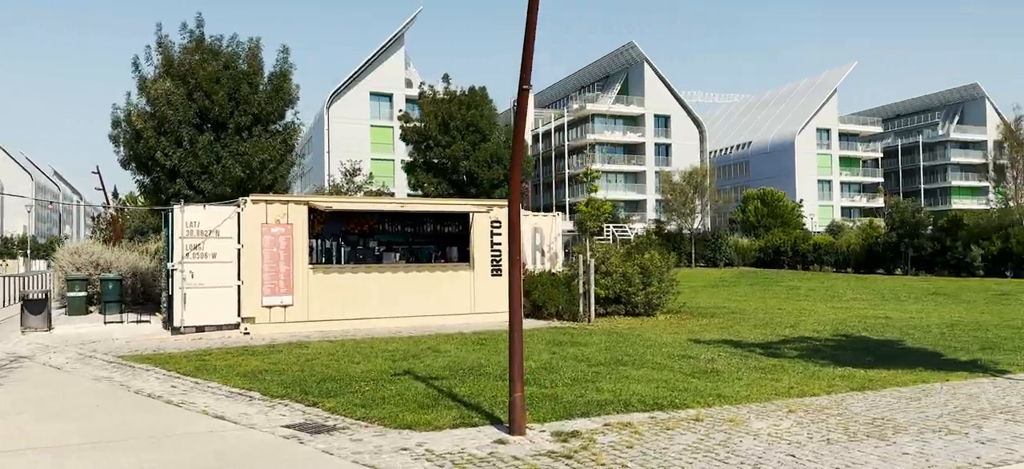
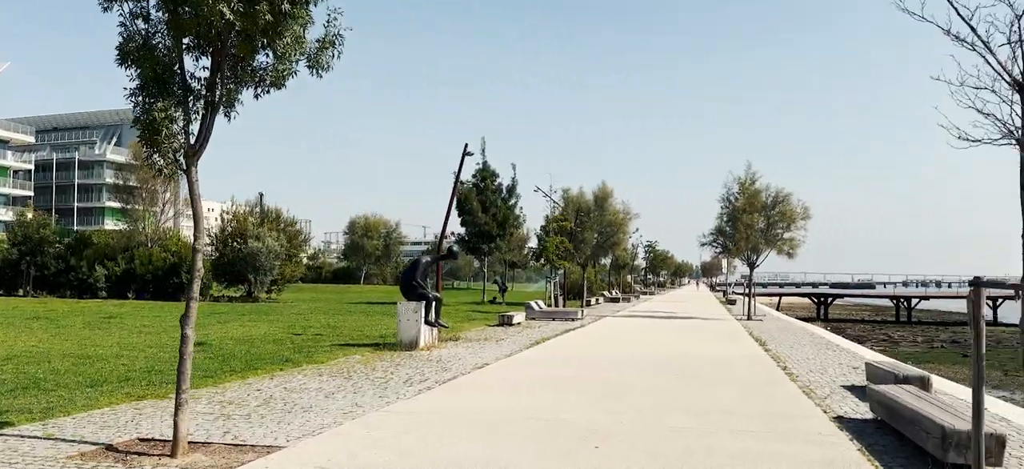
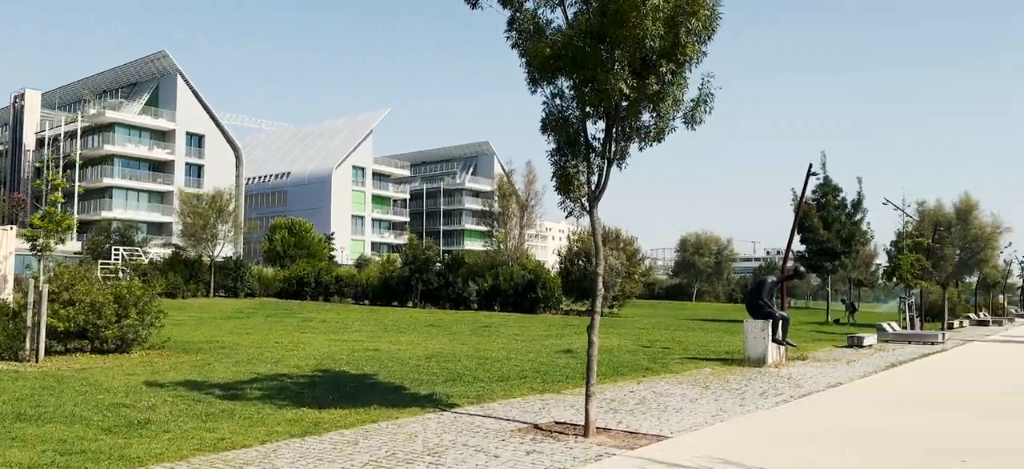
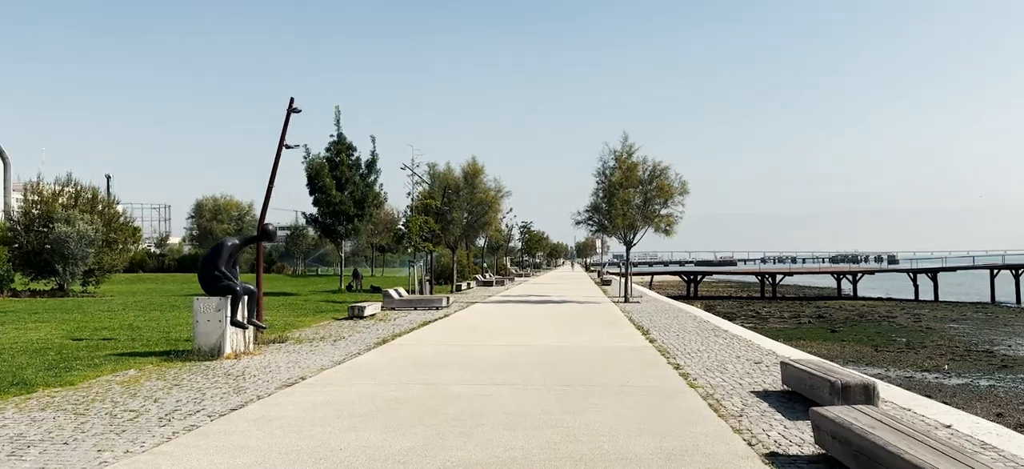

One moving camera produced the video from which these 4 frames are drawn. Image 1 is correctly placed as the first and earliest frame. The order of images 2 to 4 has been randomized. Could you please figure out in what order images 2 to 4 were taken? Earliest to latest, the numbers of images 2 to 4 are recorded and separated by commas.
3, 2, 4
